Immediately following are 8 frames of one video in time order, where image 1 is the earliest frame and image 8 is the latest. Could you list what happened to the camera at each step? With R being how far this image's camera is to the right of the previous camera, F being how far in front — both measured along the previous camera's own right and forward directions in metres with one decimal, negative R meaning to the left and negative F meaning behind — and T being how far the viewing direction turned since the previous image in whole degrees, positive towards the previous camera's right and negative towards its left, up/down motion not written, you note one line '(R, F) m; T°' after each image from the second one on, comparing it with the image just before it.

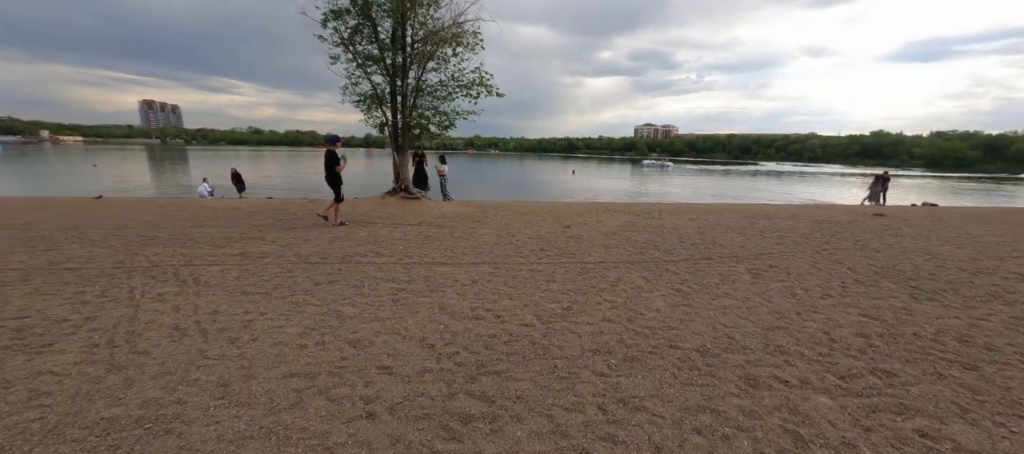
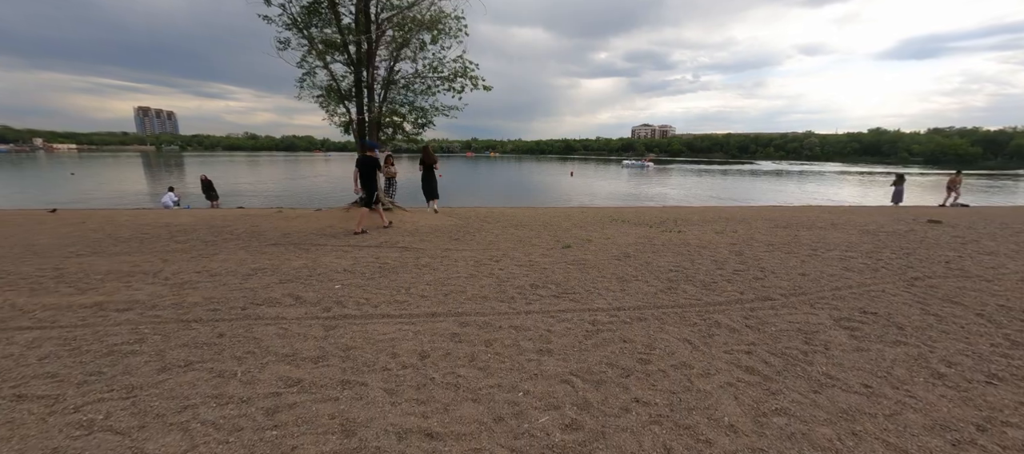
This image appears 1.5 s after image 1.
(+0.3, +2.0) m; 0°
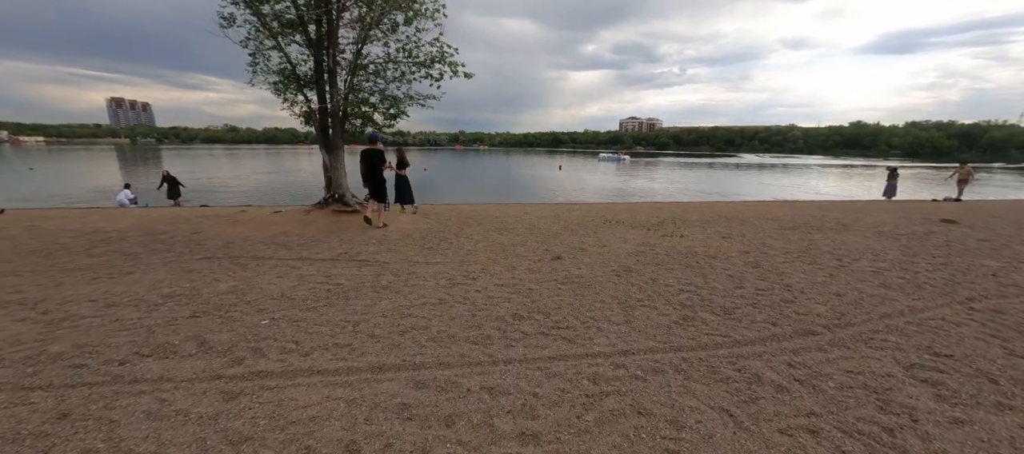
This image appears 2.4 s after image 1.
(+0.1, +1.1) m; +2°
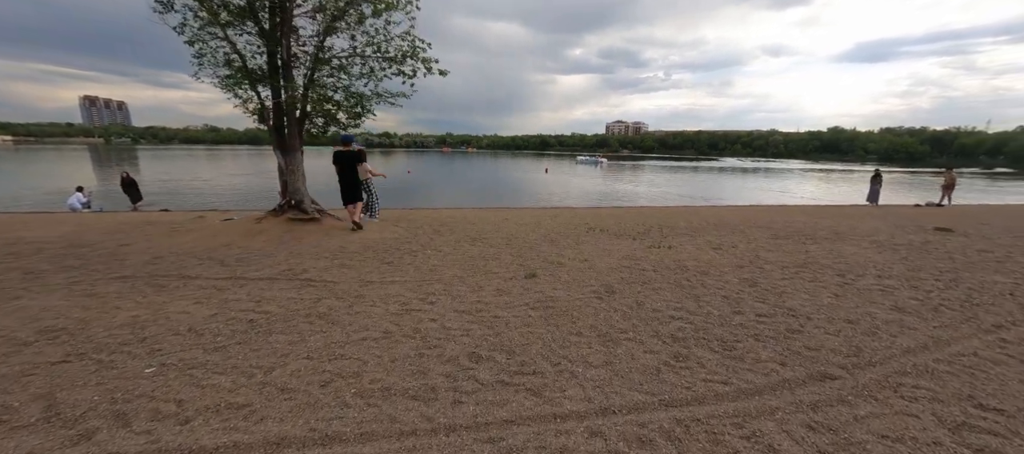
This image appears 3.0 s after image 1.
(+0.3, +0.7) m; +2°
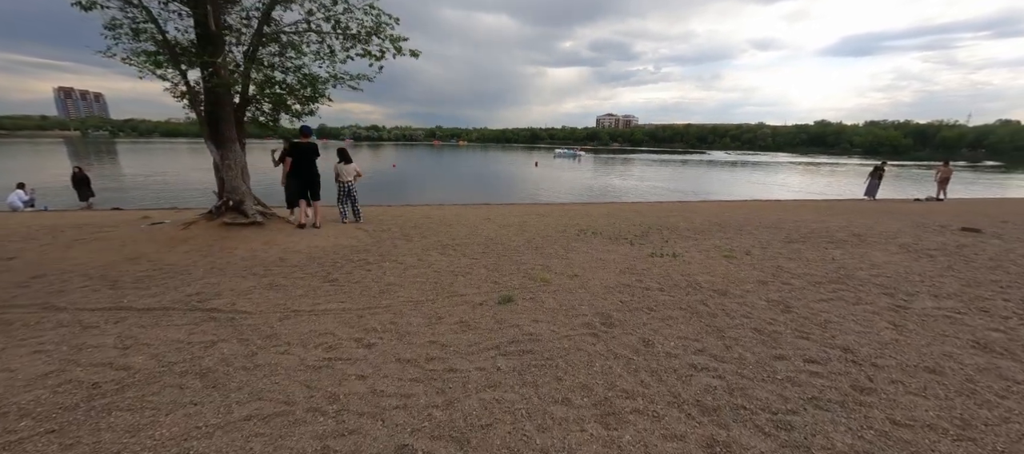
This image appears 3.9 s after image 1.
(+0.2, +1.2) m; +1°
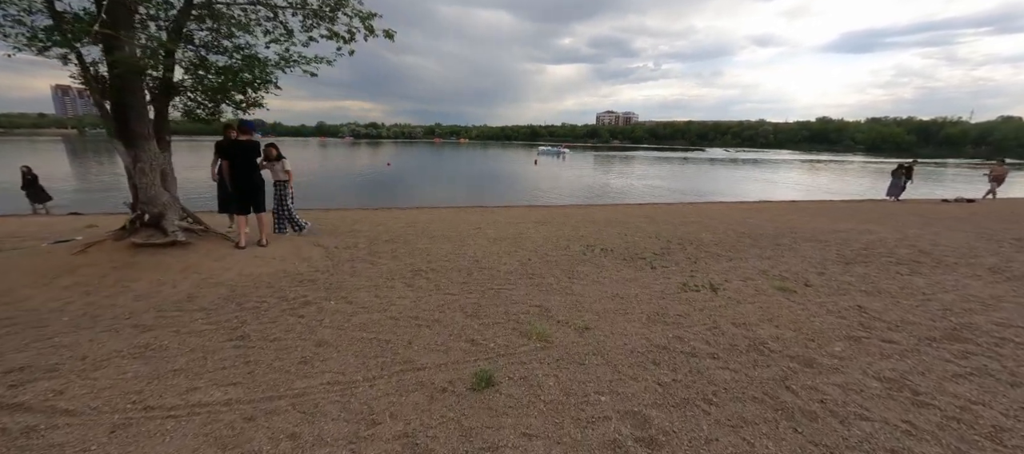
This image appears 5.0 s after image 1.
(+0.1, +1.5) m; 0°
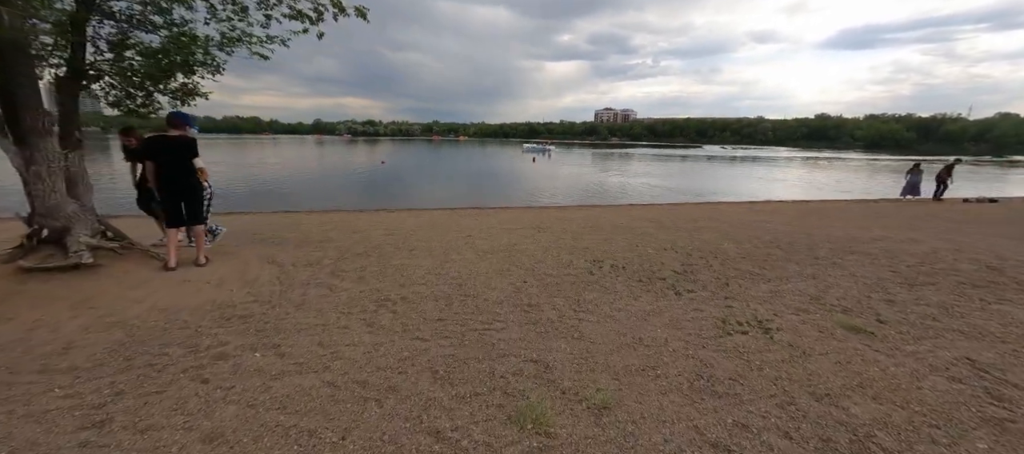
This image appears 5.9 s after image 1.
(+0.1, +1.1) m; 0°
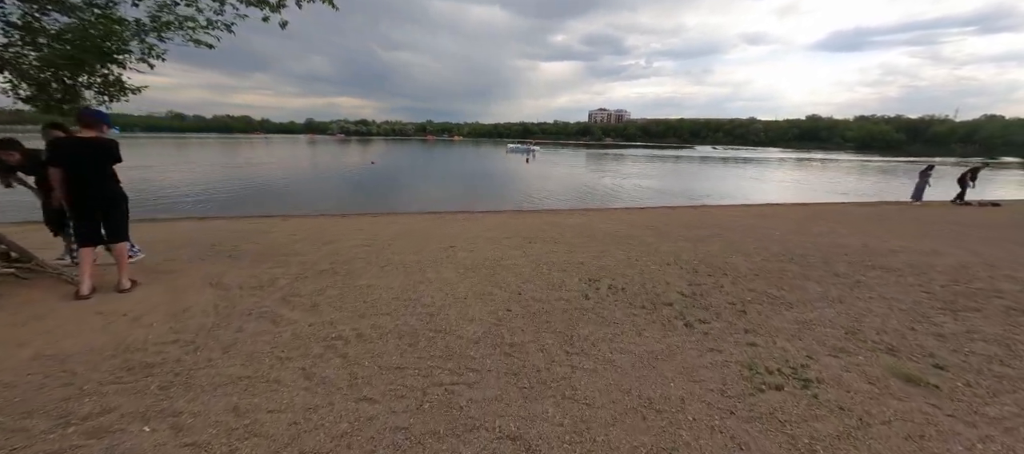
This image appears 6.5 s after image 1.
(+0.2, +0.8) m; +1°
